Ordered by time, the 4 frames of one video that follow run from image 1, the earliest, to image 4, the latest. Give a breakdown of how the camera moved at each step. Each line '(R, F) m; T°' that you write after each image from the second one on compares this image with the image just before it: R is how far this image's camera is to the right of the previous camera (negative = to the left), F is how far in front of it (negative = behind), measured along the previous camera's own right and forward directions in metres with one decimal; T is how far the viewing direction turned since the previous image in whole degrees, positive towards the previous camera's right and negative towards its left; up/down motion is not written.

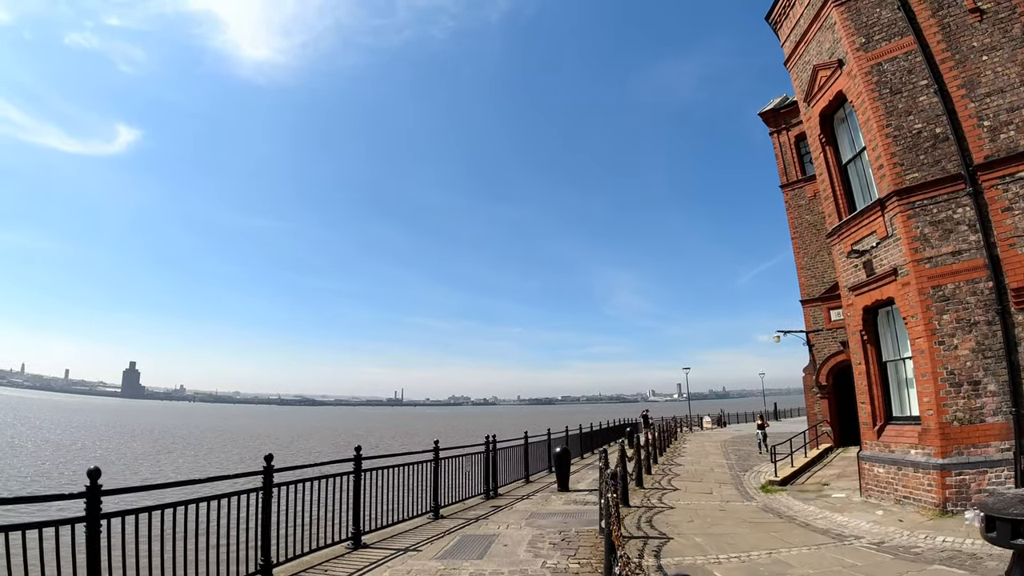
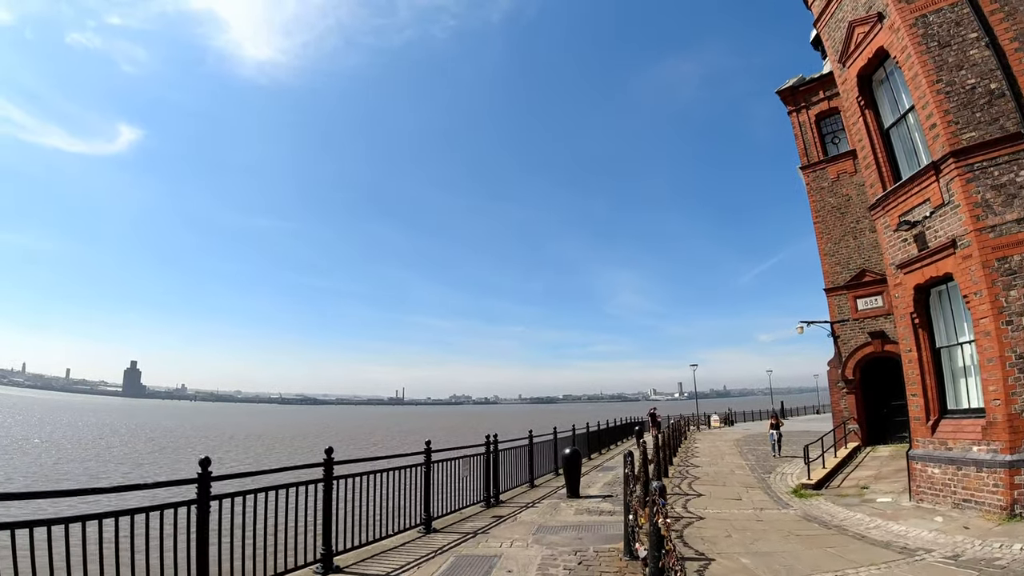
(0.0, +1.3) m; 0°
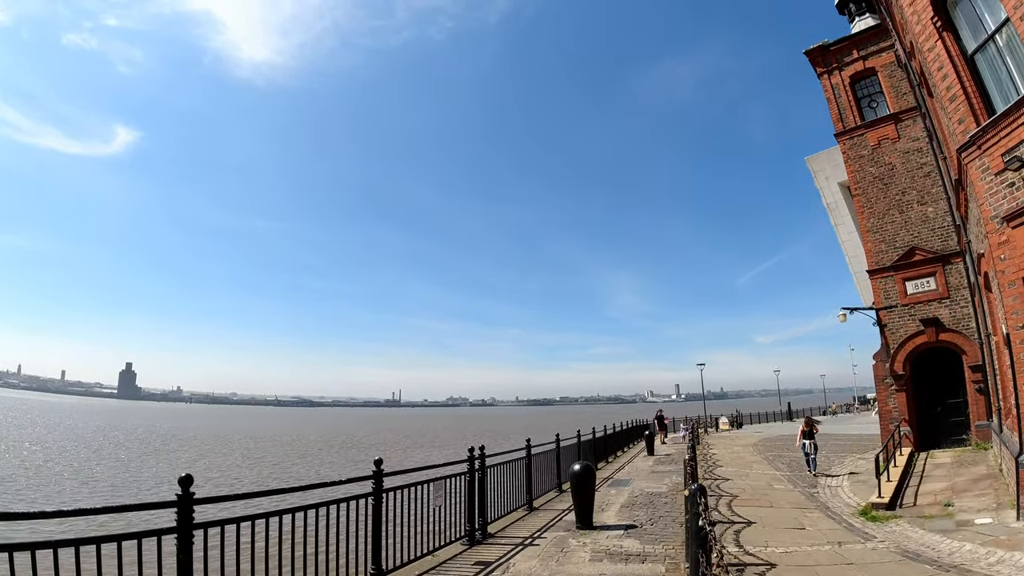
(+0.1, +2.4) m; 0°
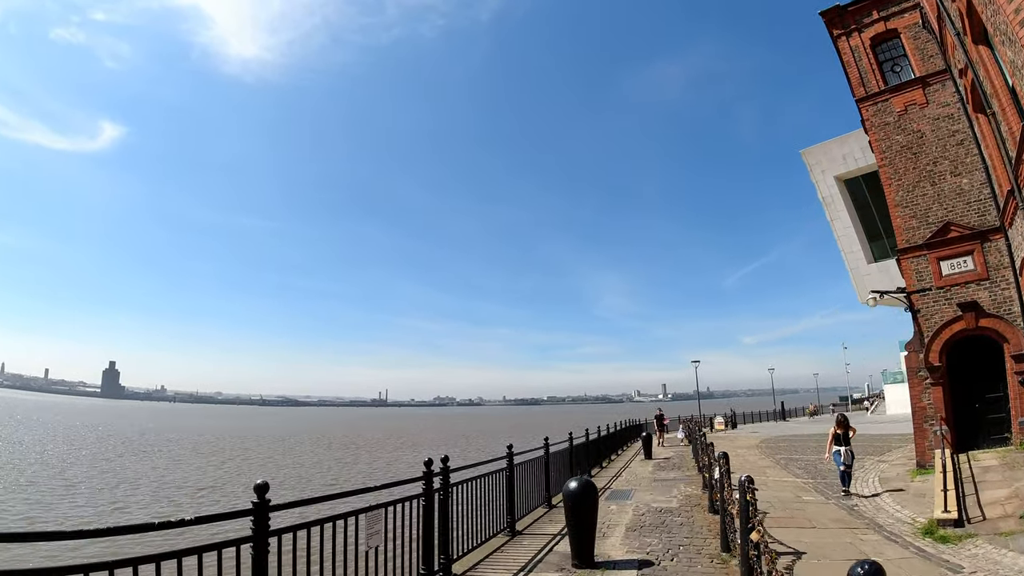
(+0.1, +1.9) m; +1°
